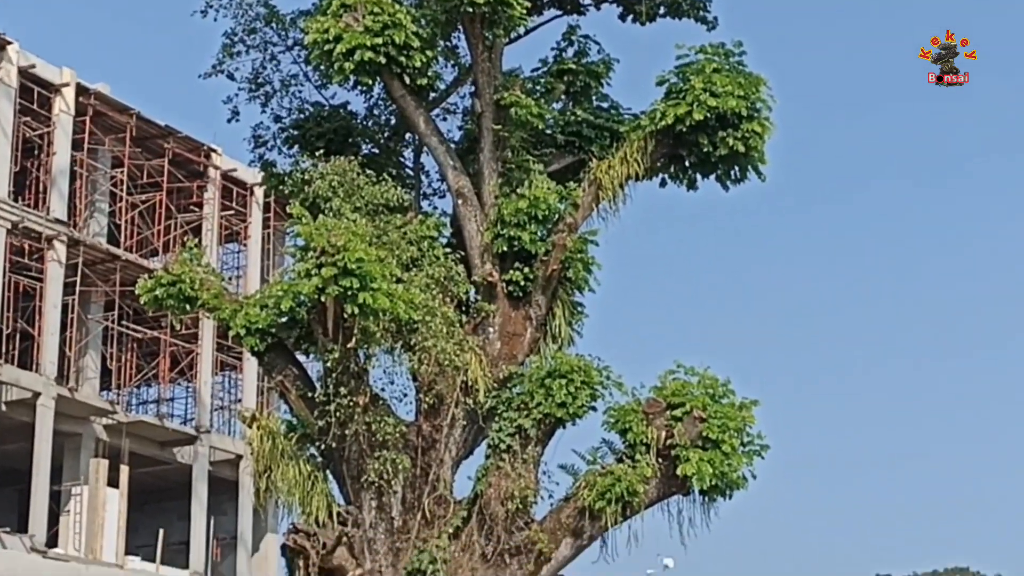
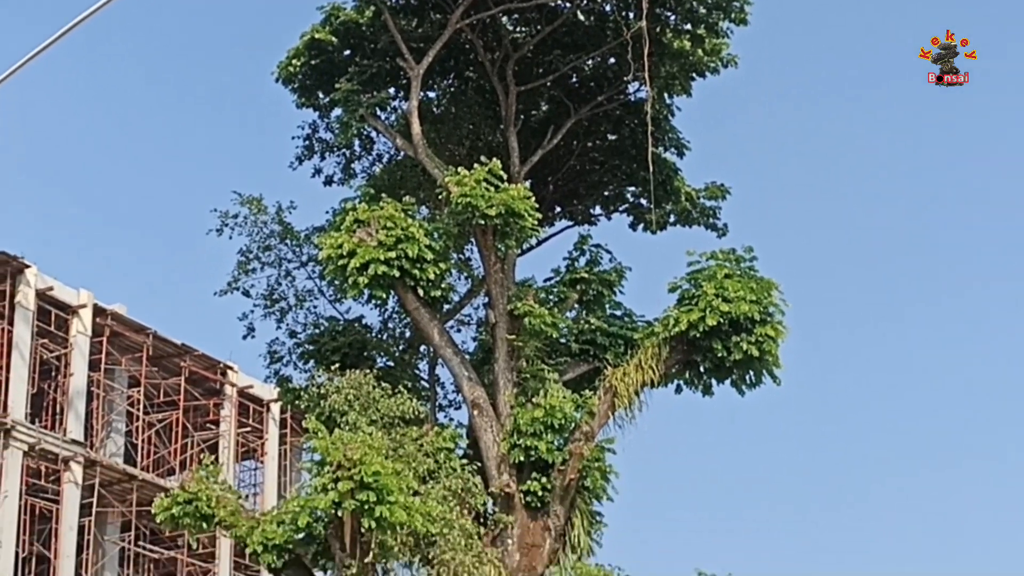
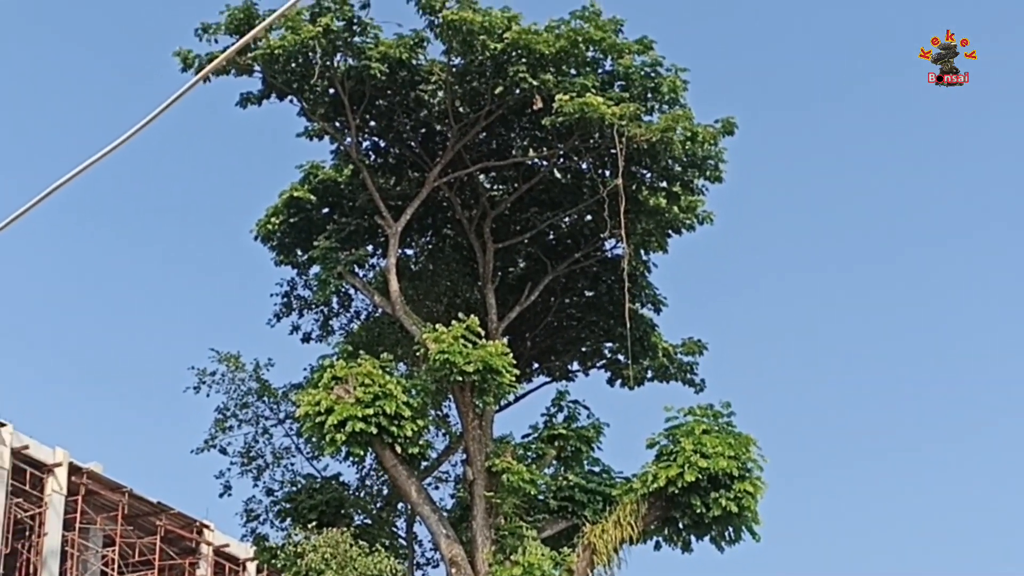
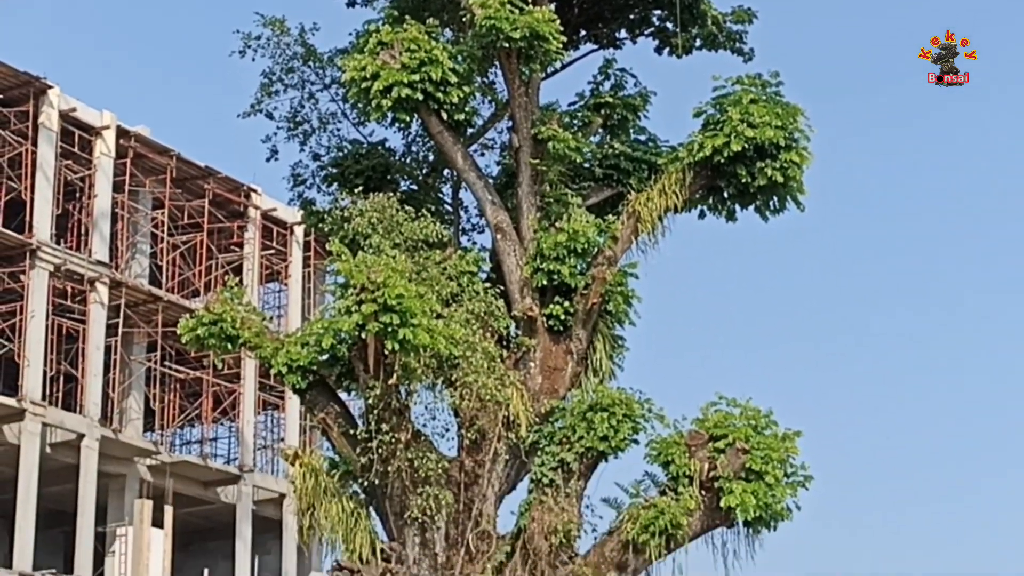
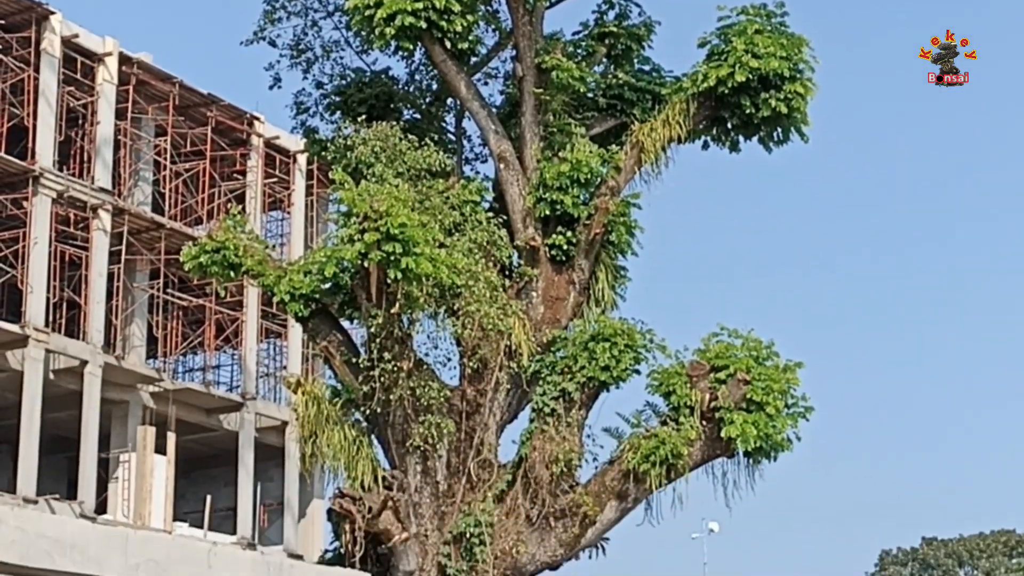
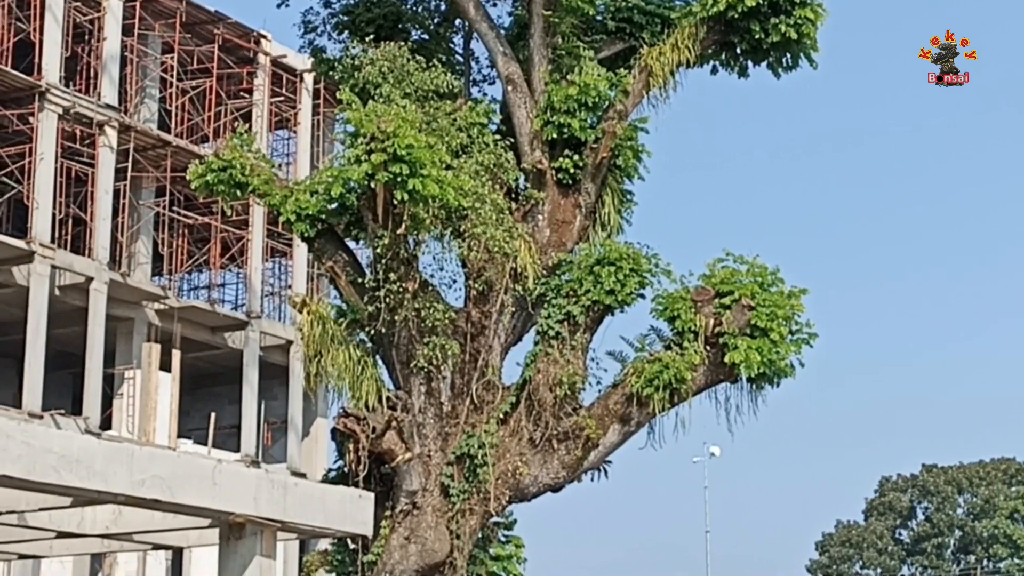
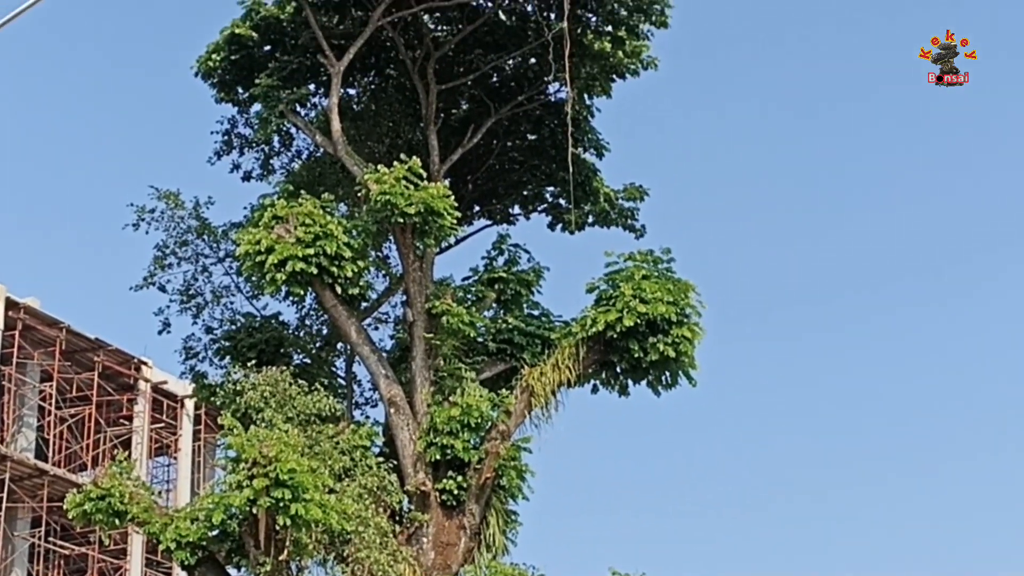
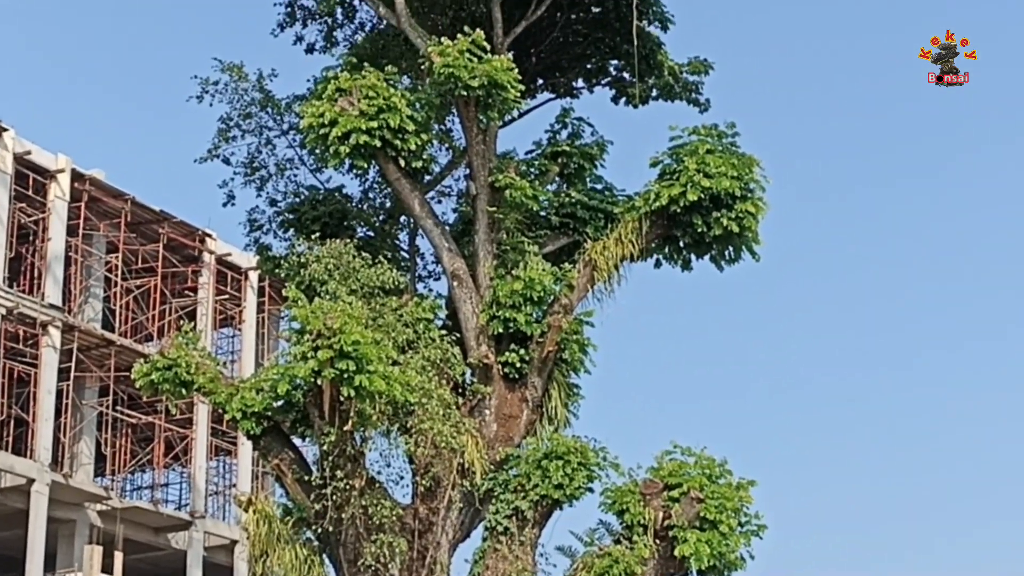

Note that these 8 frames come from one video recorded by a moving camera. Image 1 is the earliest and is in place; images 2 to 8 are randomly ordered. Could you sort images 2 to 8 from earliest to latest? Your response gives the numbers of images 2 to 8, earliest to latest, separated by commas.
6, 8, 7, 3, 2, 4, 5
